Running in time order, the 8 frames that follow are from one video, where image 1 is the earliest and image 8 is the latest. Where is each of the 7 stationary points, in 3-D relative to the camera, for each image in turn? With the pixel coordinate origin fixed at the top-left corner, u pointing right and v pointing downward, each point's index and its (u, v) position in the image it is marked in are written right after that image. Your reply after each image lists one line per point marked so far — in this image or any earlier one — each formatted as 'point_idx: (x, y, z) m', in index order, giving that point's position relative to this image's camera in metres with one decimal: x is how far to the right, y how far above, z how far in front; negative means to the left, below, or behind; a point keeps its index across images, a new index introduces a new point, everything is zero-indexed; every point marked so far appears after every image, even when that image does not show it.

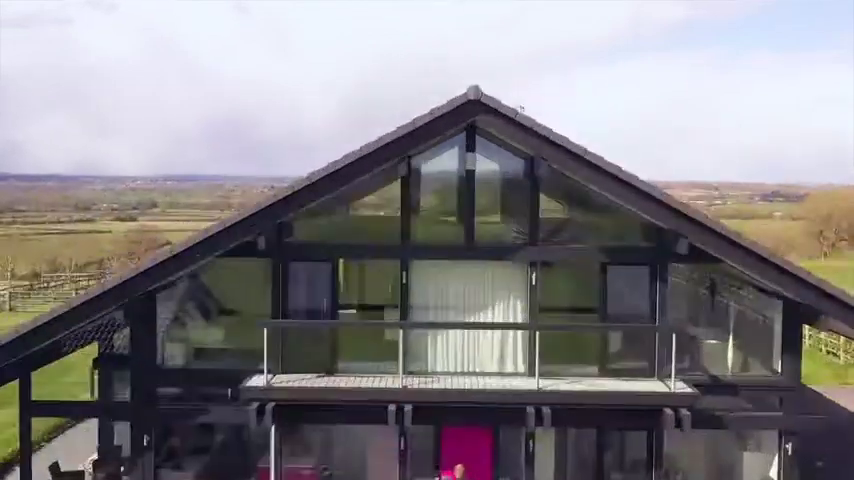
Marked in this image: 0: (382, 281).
0: (-0.5, -0.5, +9.4) m
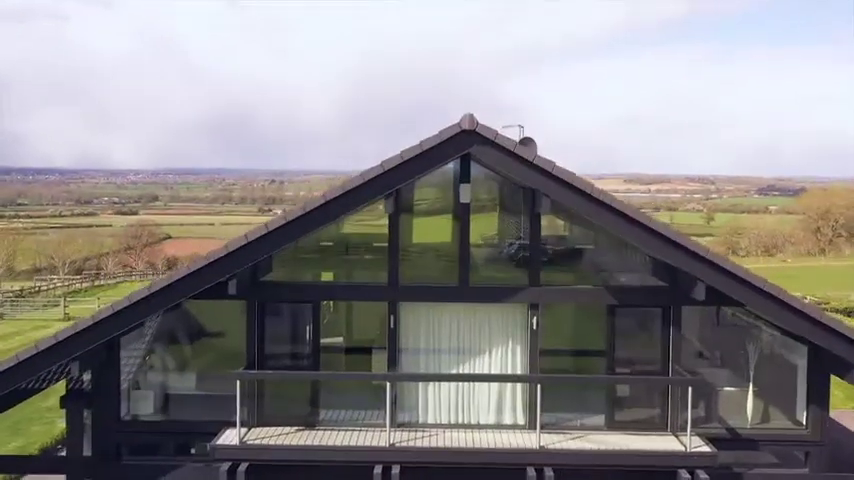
0: (-0.7, -0.9, +8.6) m
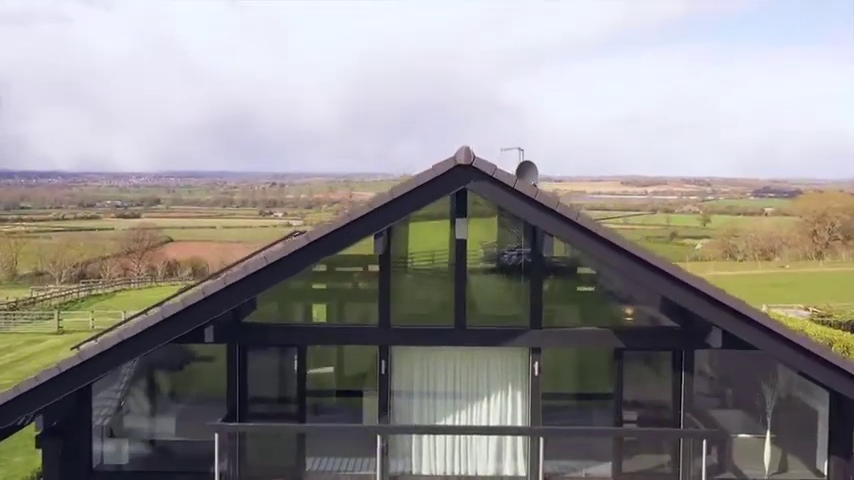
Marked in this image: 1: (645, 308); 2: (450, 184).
0: (-0.7, -1.3, +8.1) m
1: (+2.2, -0.7, +7.8) m
2: (+0.2, +0.5, +6.7) m
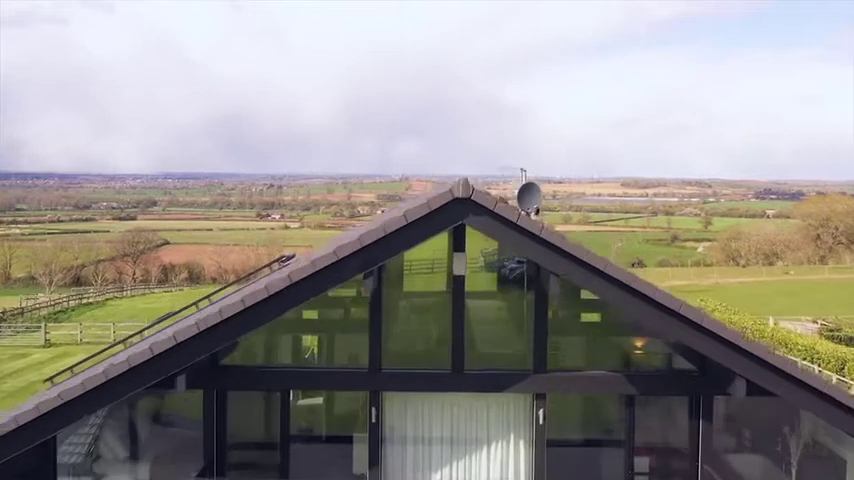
0: (-0.8, -1.7, +7.4) m
1: (+2.2, -1.0, +7.1) m
2: (+0.2, +0.2, +6.0) m
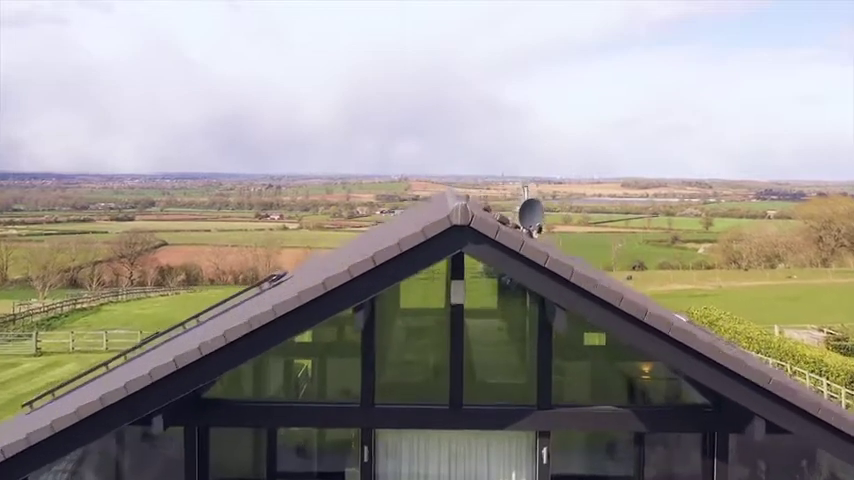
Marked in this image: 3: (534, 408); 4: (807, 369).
0: (-0.8, -1.9, +6.9) m
1: (+2.1, -1.2, +6.6) m
2: (+0.1, 0.0, +5.5) m
3: (+0.9, -1.5, +6.7) m
4: (+9.2, -3.1, +18.2) m
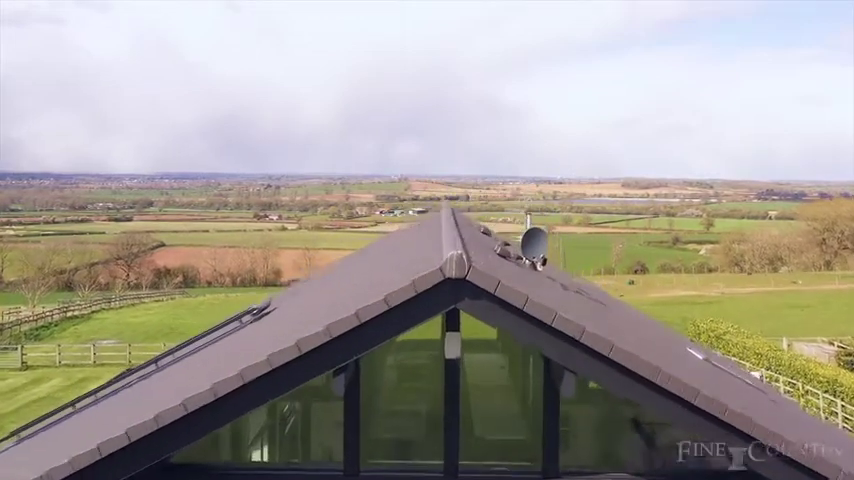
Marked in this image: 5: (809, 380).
0: (-0.9, -2.2, +6.1) m
1: (+2.1, -1.6, +5.8) m
2: (+0.1, -0.4, +4.7) m
3: (+0.9, -1.8, +5.9) m
4: (+9.1, -3.4, +17.4) m
5: (+9.1, -3.4, +18.0) m
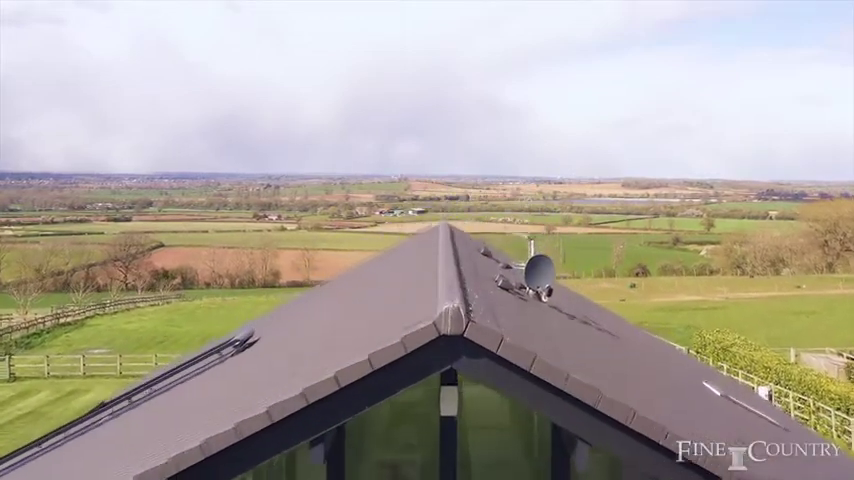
0: (-0.9, -2.5, +5.5) m
1: (+2.0, -1.8, +5.2) m
2: (0.0, -0.6, +4.1) m
3: (+0.8, -2.1, +5.3) m
4: (+9.0, -3.7, +16.8) m
5: (+9.1, -3.6, +17.4) m
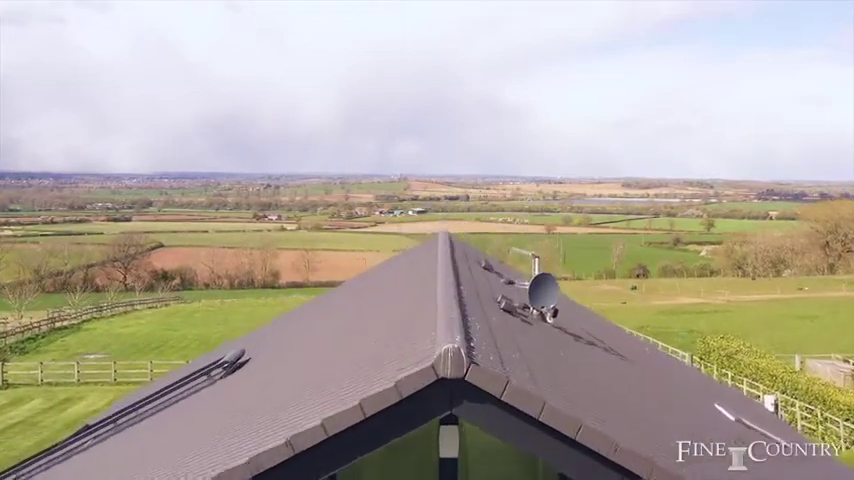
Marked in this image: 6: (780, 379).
0: (-0.9, -2.6, +5.1) m
1: (+2.0, -2.0, +4.9) m
2: (0.0, -0.8, +3.7) m
3: (+0.8, -2.2, +4.9) m
4: (+9.0, -3.8, +16.5) m
5: (+9.0, -3.8, +17.0) m
6: (+8.8, -3.5, +18.9) m
